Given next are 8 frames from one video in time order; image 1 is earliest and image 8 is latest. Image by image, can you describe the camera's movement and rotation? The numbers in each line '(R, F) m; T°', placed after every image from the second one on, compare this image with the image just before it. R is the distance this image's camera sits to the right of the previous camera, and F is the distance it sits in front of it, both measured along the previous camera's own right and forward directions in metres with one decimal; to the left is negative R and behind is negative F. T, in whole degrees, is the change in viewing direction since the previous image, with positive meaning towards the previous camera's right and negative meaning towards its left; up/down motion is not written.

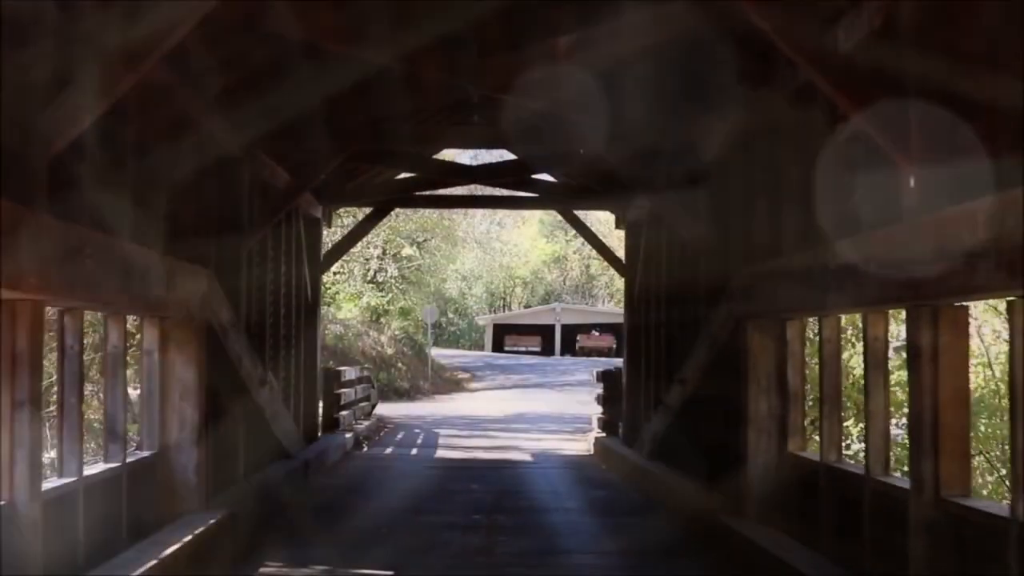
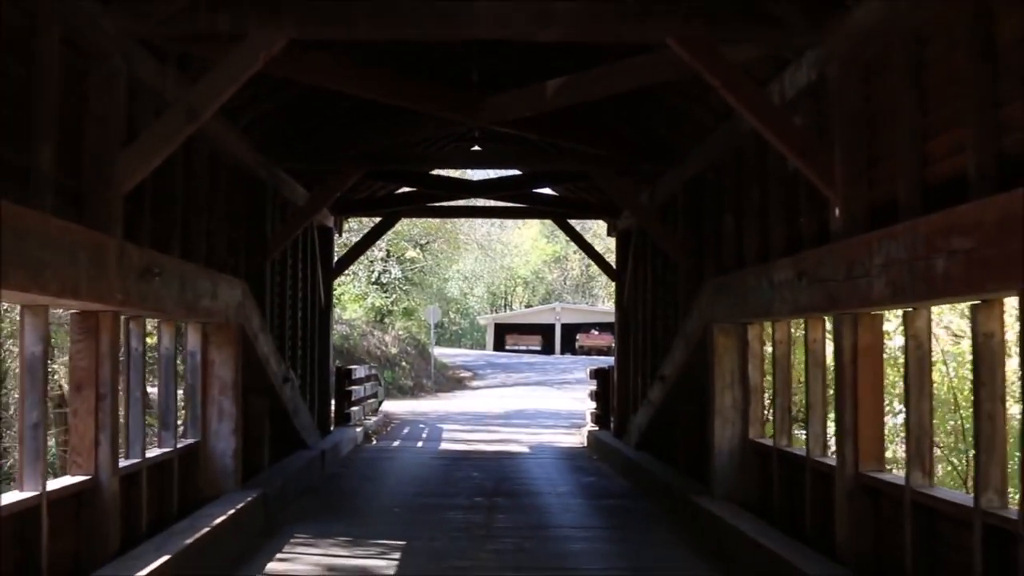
(0.0, -0.7) m; 0°
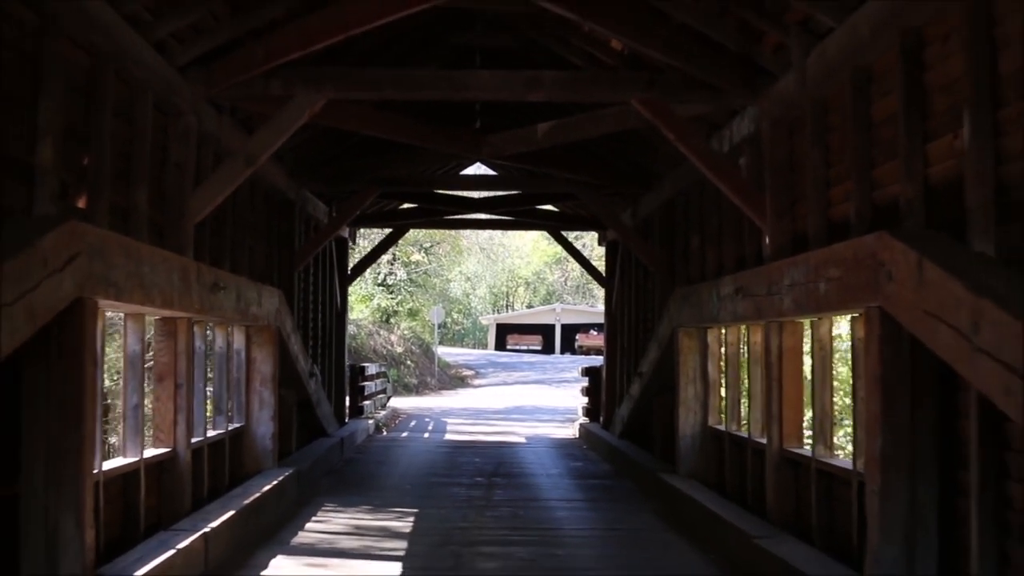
(0.0, -1.1) m; 0°
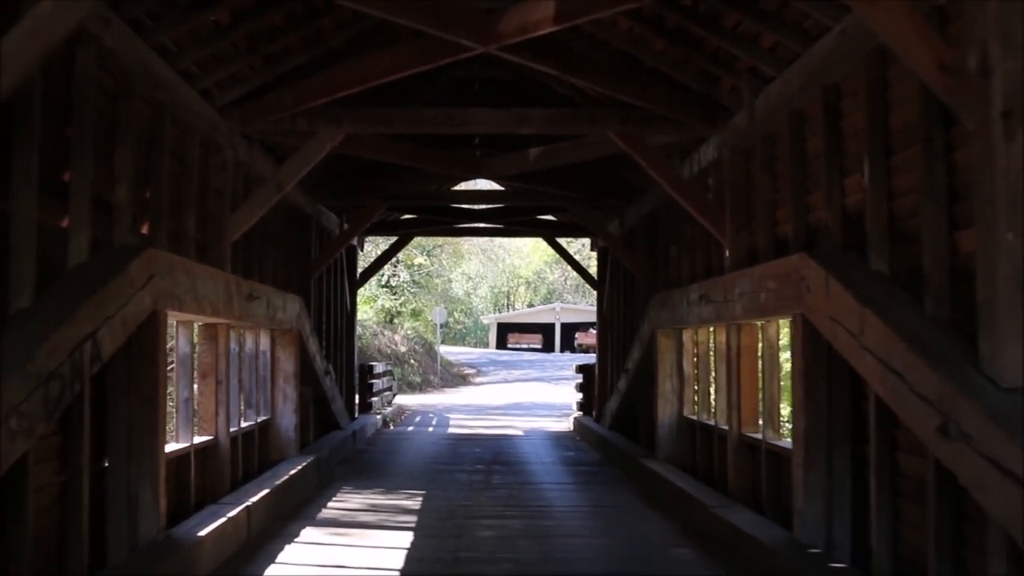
(0.0, -0.8) m; 0°
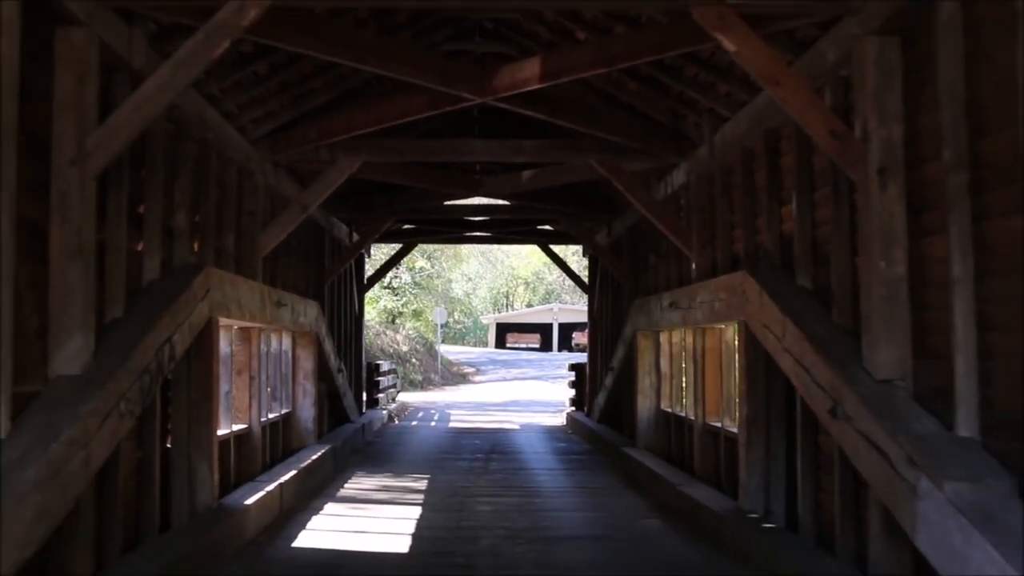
(0.0, -0.9) m; 0°
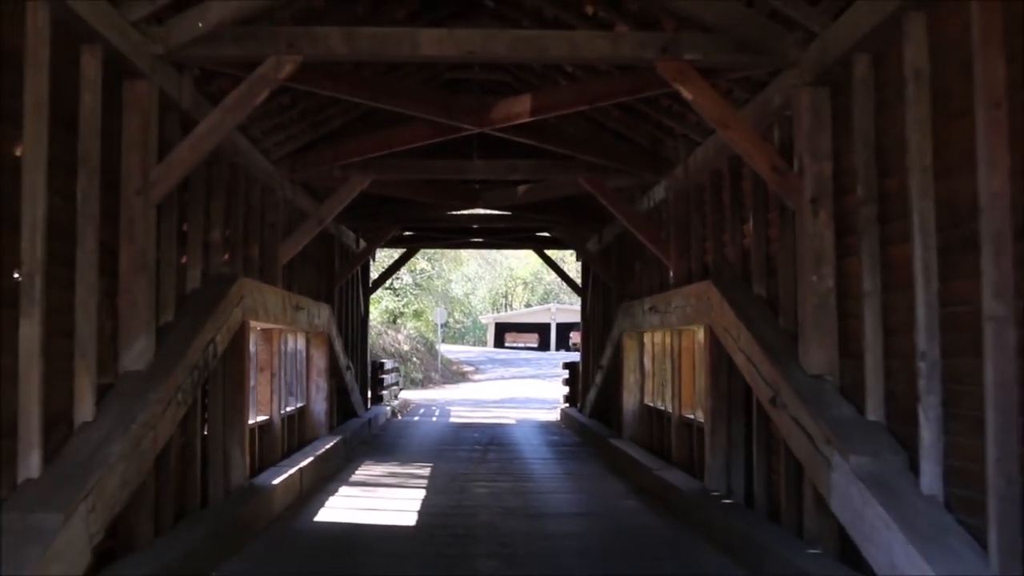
(0.0, -0.8) m; 0°
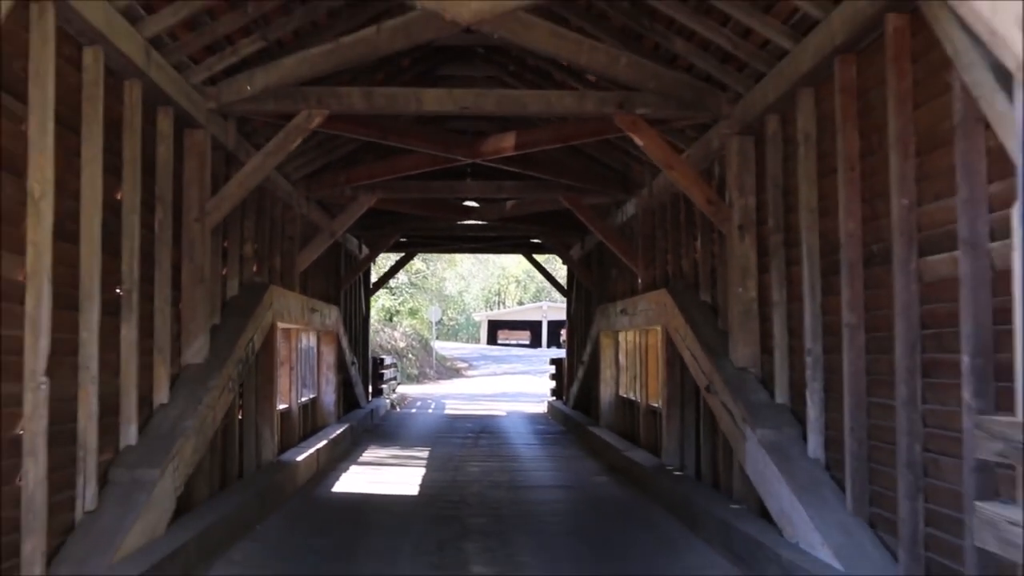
(0.0, -1.1) m; 0°
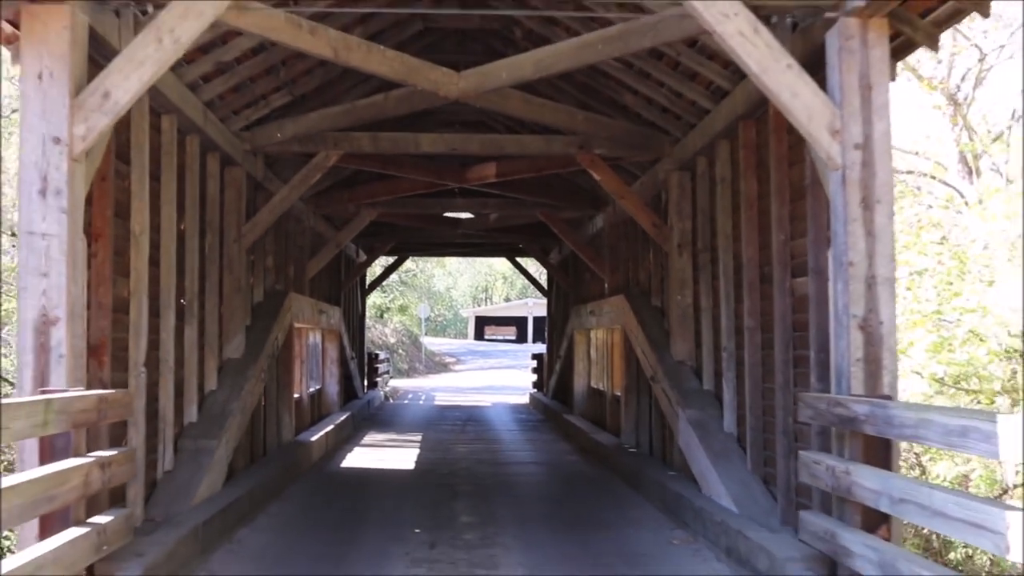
(0.0, -1.3) m; +1°
